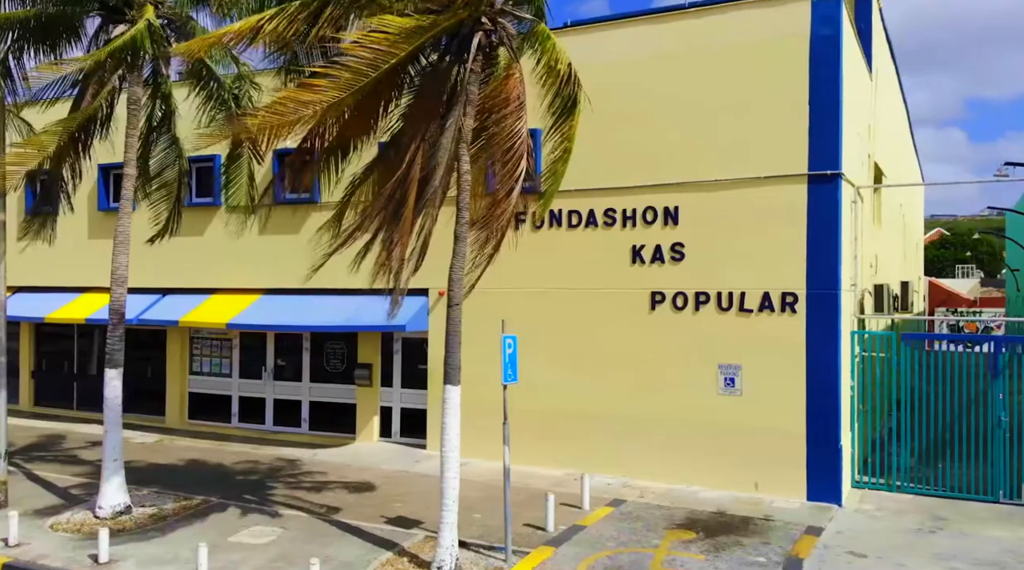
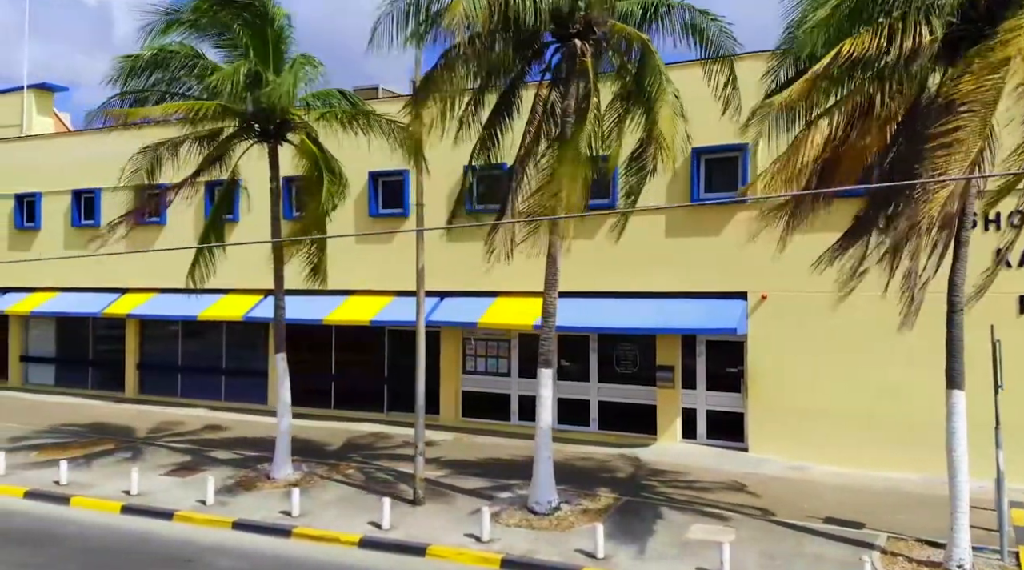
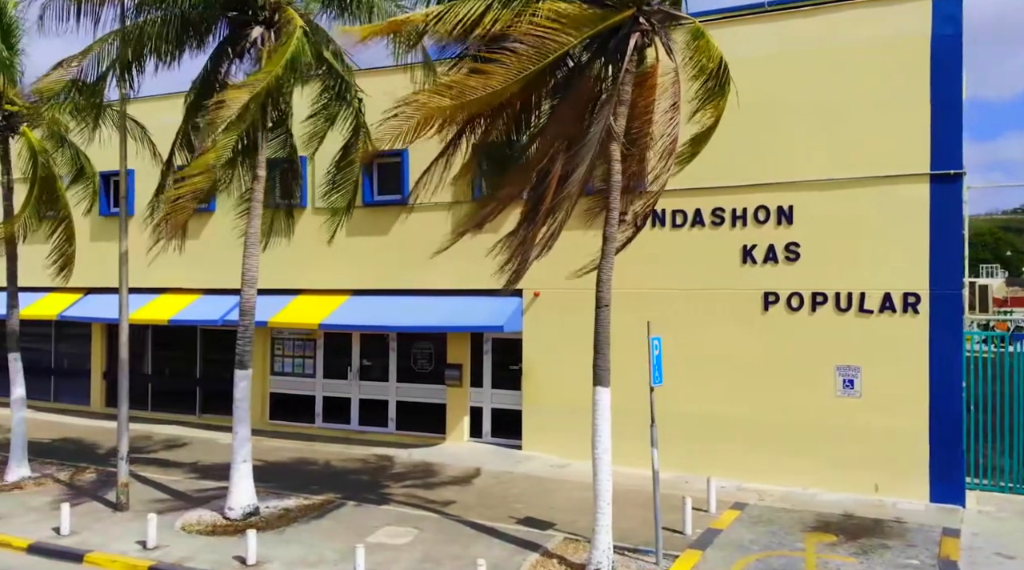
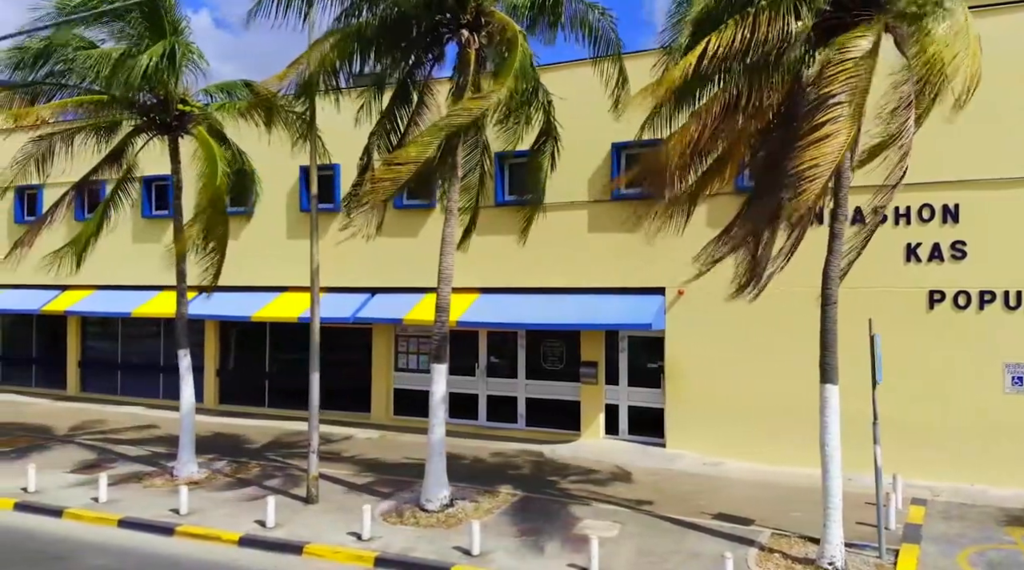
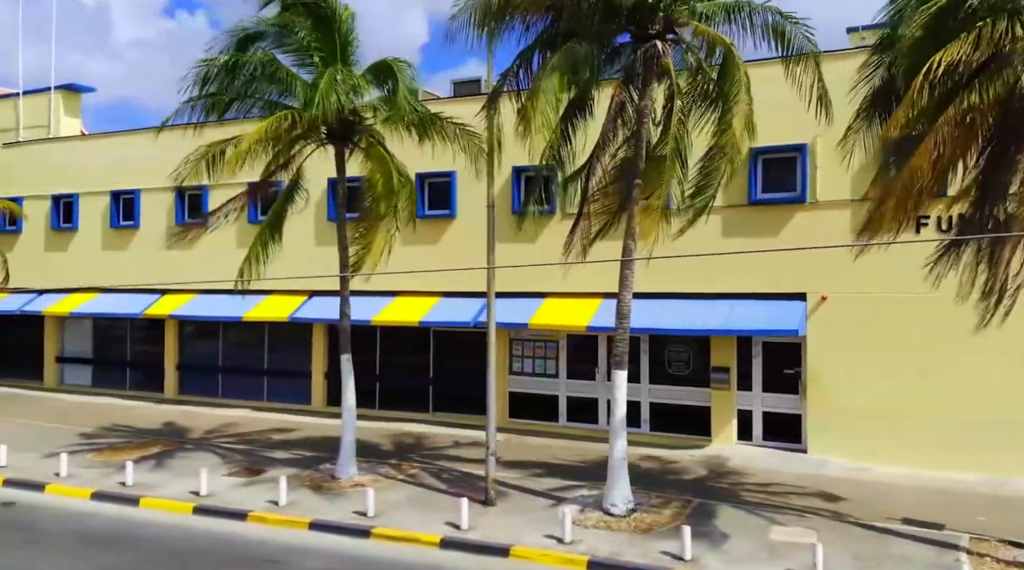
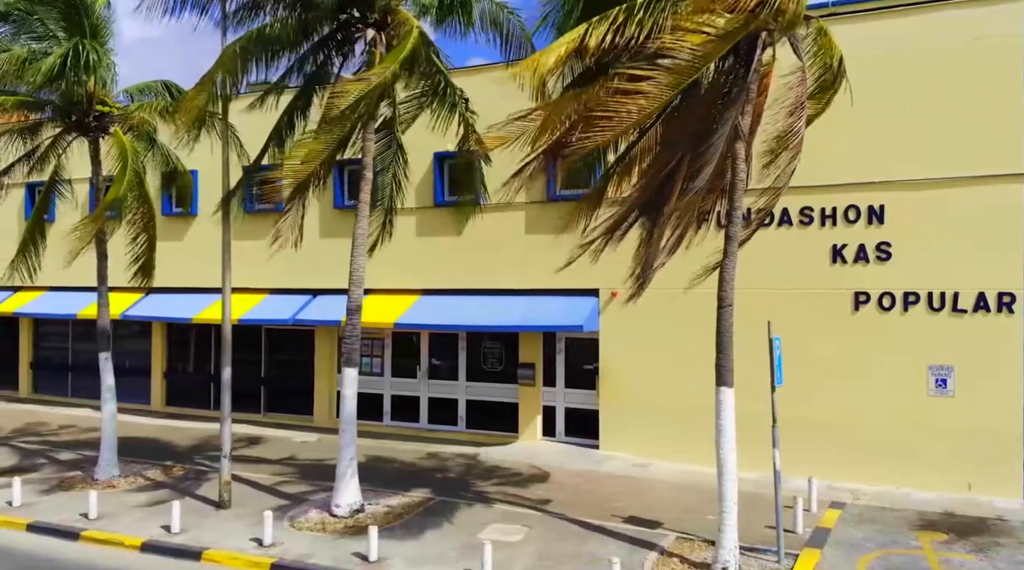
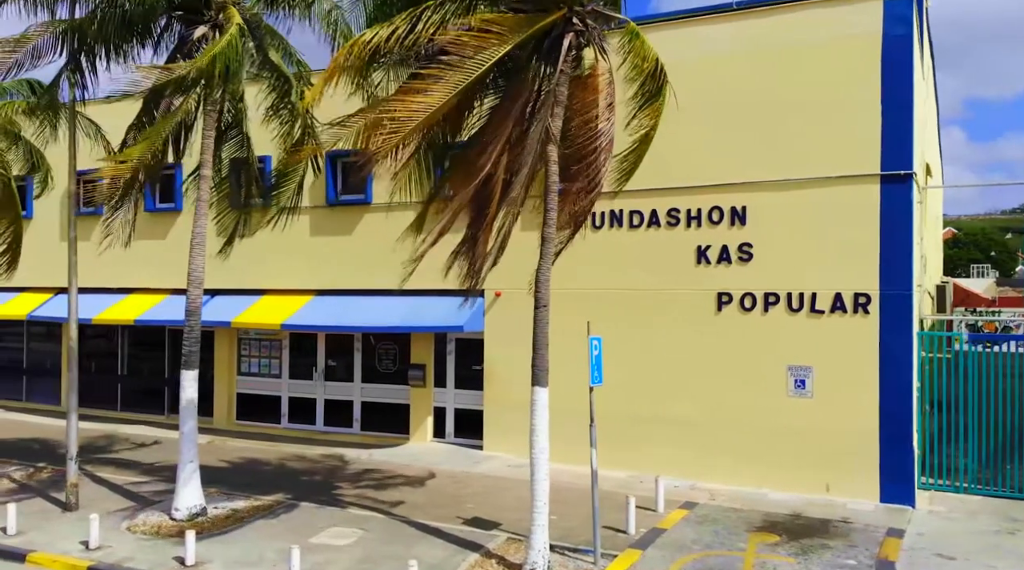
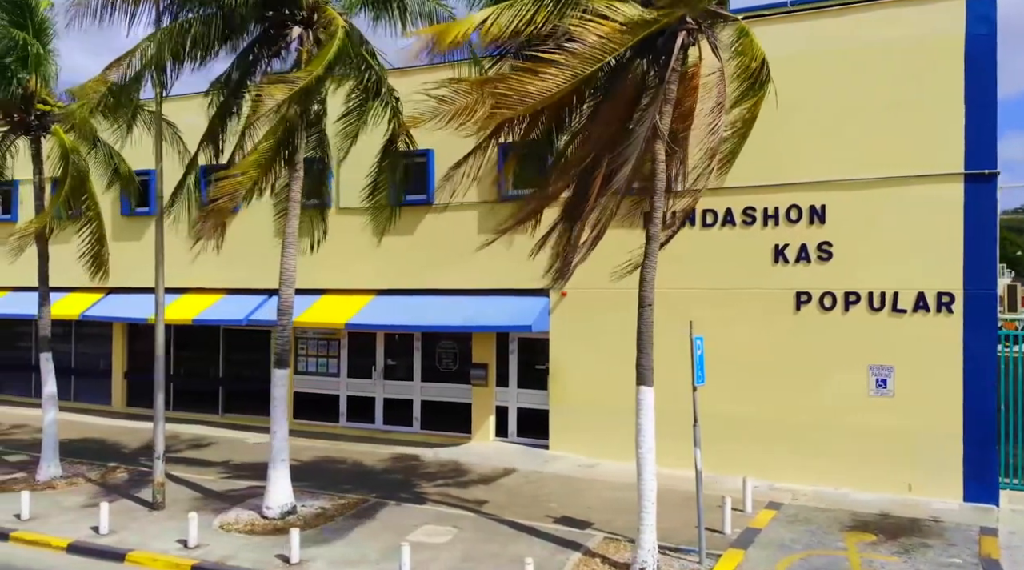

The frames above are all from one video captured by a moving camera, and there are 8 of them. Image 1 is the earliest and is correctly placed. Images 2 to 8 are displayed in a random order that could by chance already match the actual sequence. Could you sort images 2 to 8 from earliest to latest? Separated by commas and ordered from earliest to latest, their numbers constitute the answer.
7, 3, 8, 6, 4, 2, 5
